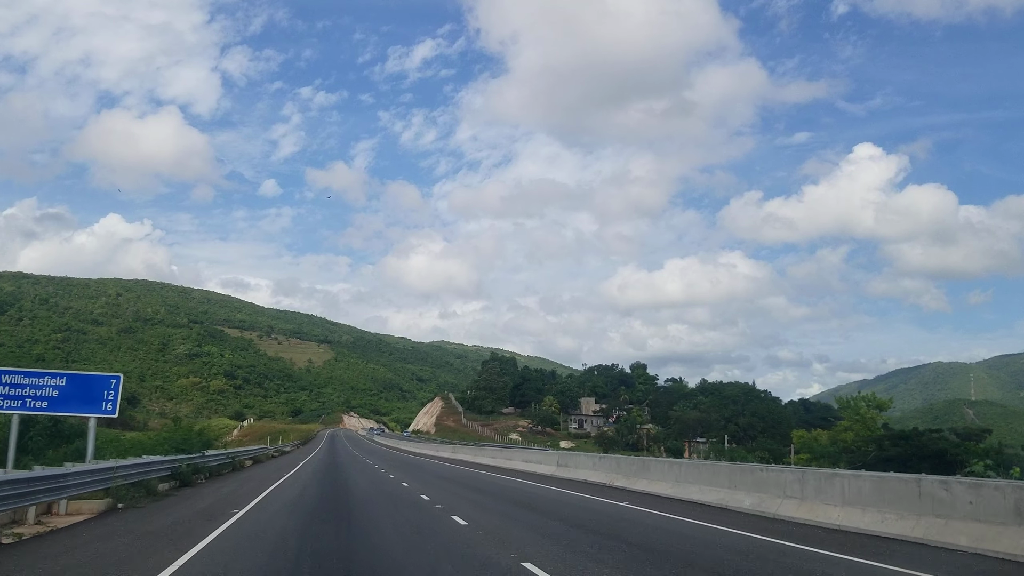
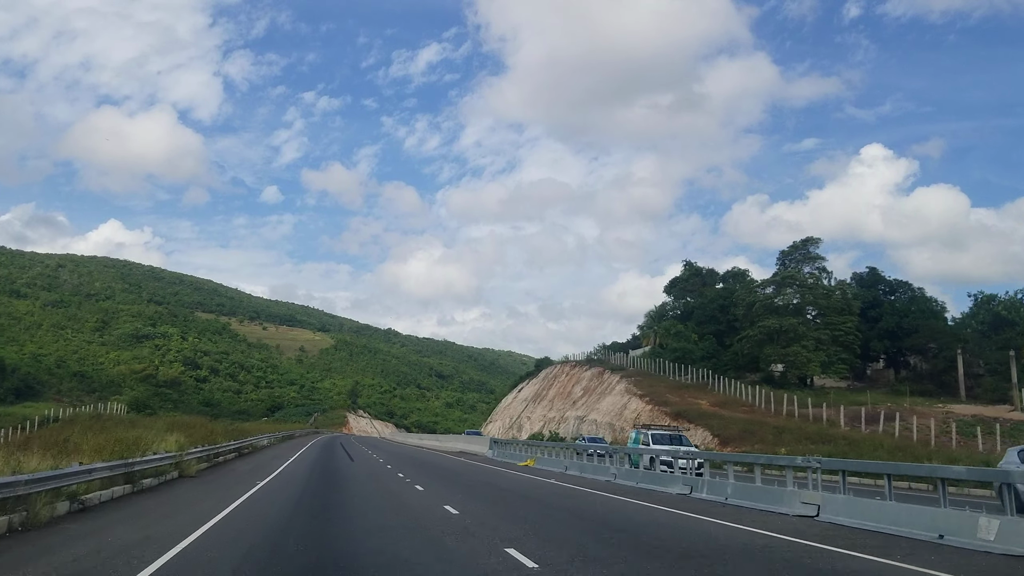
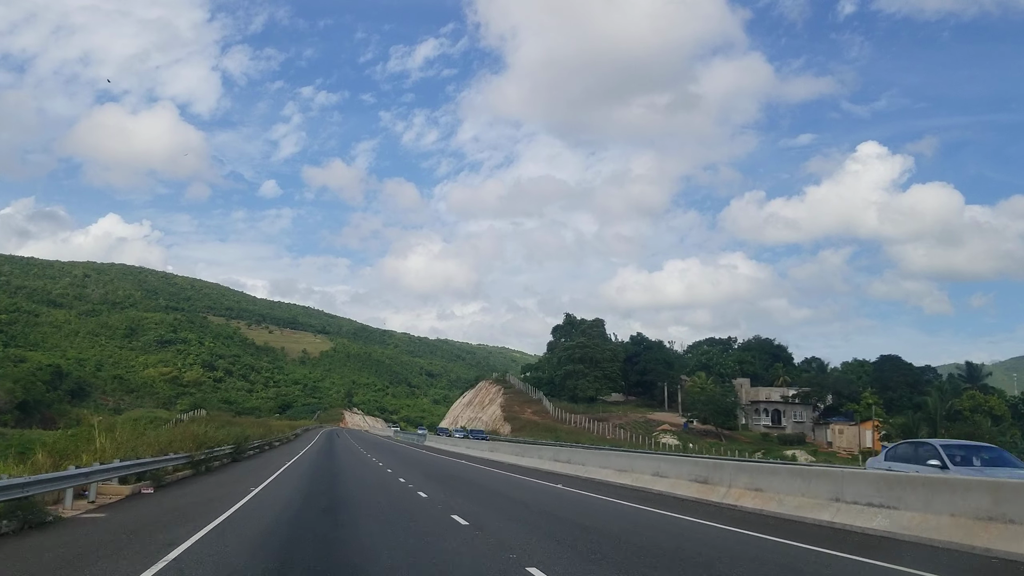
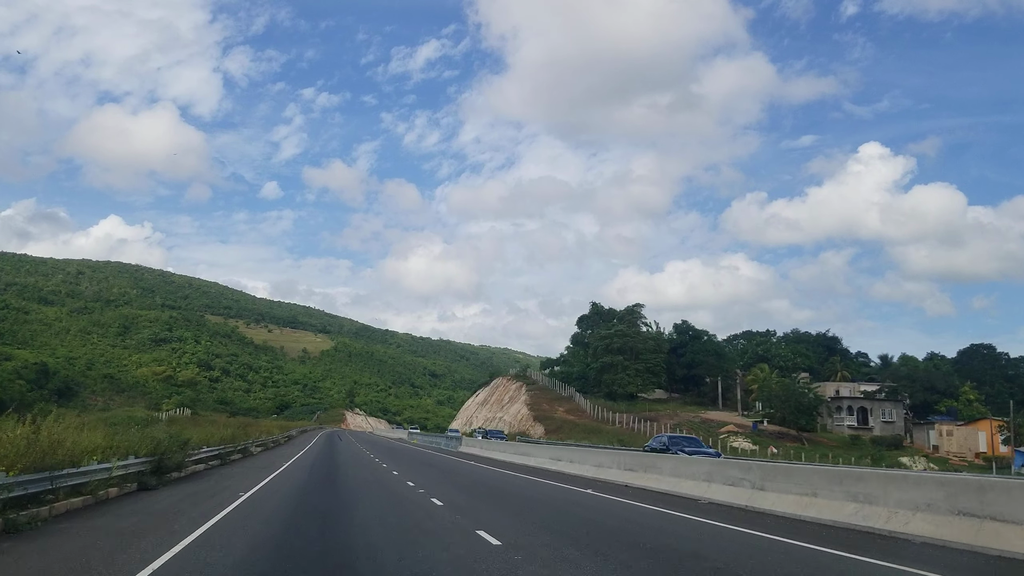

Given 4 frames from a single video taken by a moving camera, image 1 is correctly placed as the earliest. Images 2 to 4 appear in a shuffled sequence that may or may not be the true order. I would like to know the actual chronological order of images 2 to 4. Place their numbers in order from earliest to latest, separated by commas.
3, 4, 2
